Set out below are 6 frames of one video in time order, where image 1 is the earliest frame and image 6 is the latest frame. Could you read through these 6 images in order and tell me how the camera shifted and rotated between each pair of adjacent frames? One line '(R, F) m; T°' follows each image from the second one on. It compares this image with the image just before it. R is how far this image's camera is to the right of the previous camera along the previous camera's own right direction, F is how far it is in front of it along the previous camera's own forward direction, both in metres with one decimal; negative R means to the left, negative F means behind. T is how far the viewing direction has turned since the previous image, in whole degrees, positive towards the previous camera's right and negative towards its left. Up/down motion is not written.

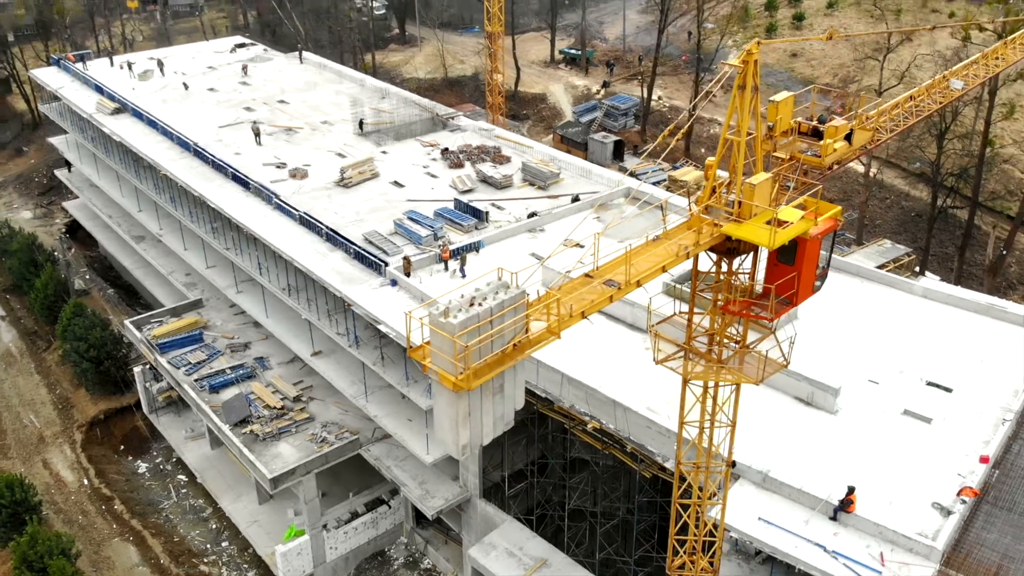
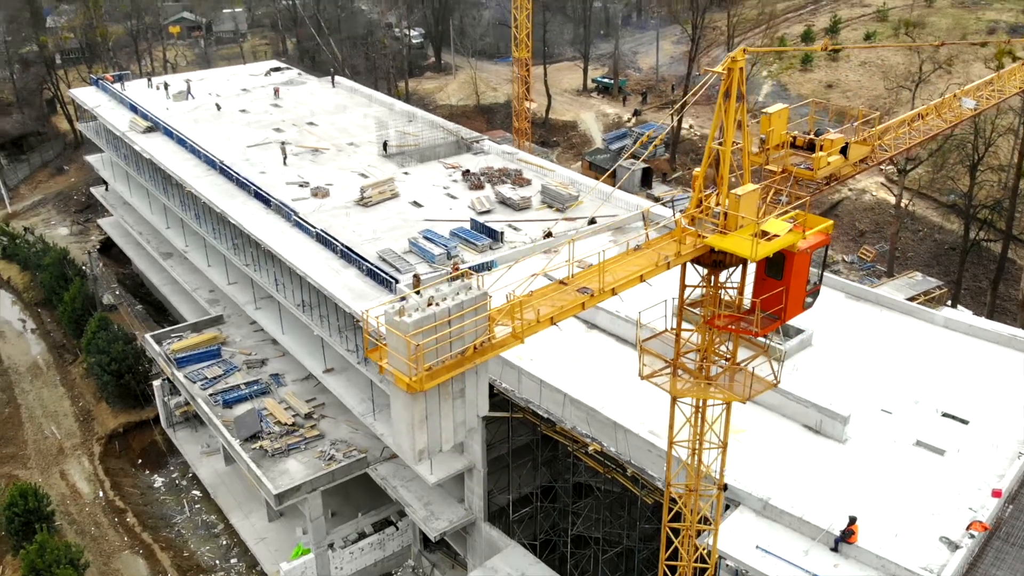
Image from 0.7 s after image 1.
(+1.0, +0.3) m; -3°
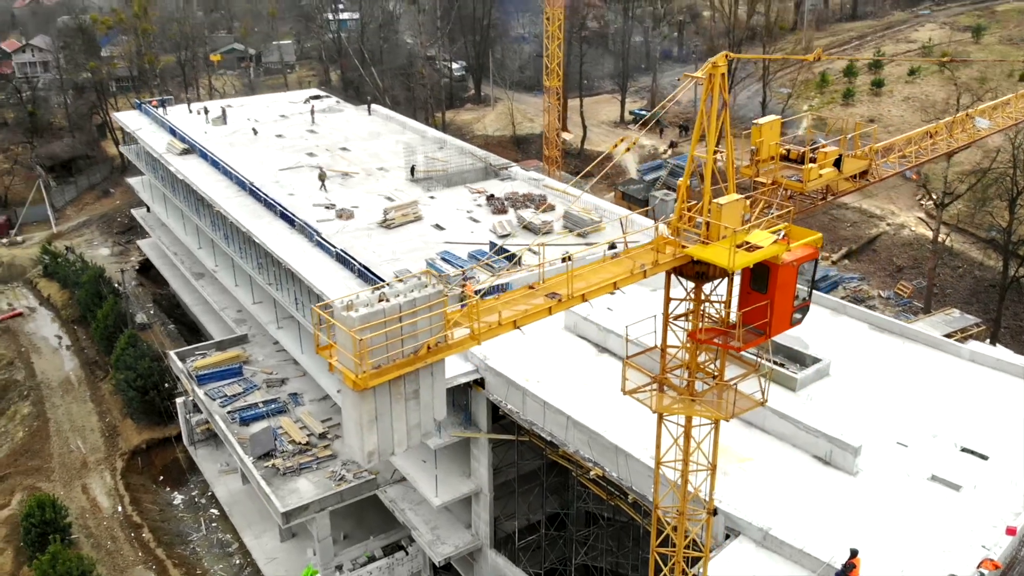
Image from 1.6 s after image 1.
(+1.1, +0.3) m; -3°
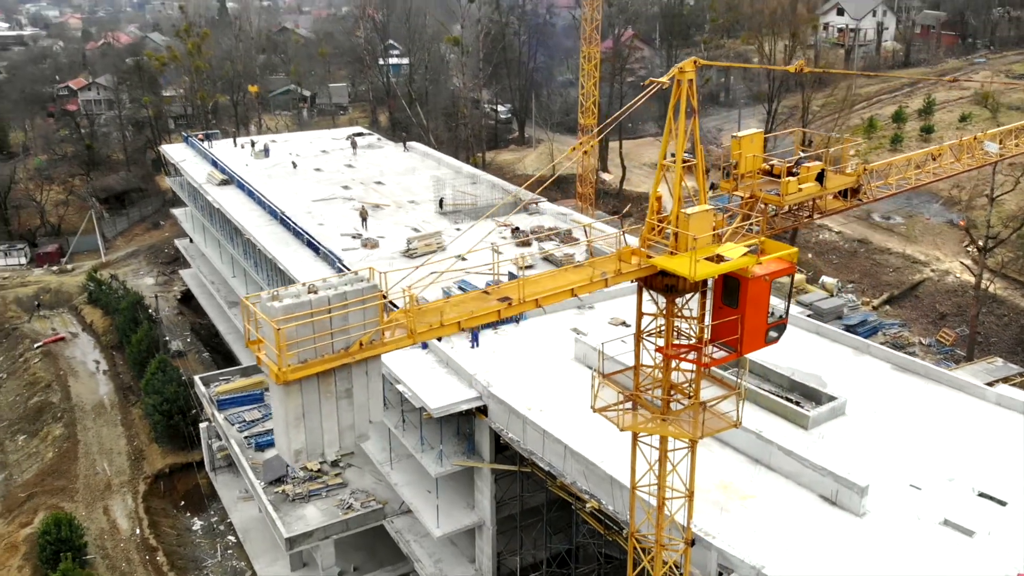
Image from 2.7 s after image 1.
(+1.4, +0.4) m; -4°
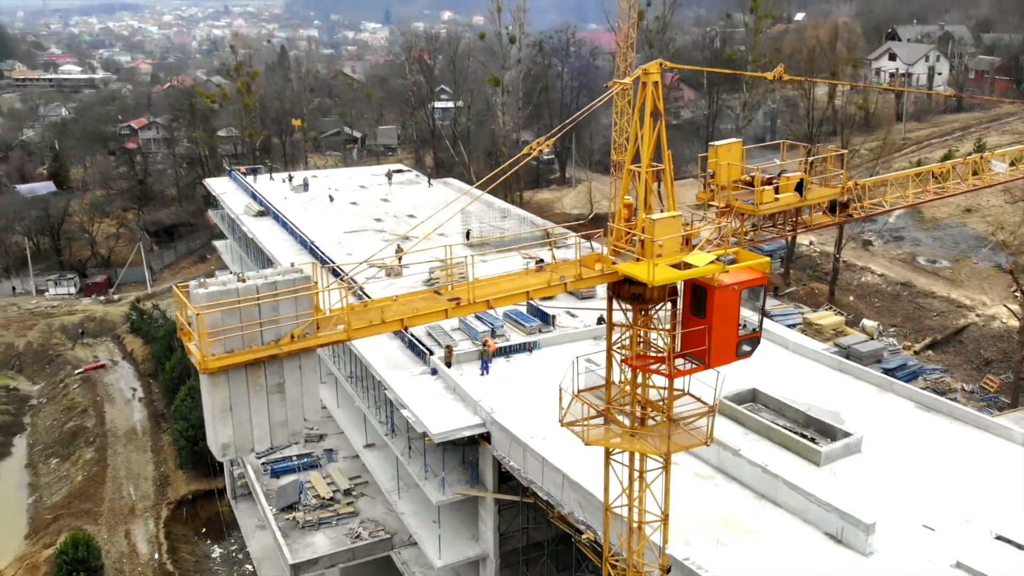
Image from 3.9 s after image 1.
(+1.4, +0.4) m; -3°
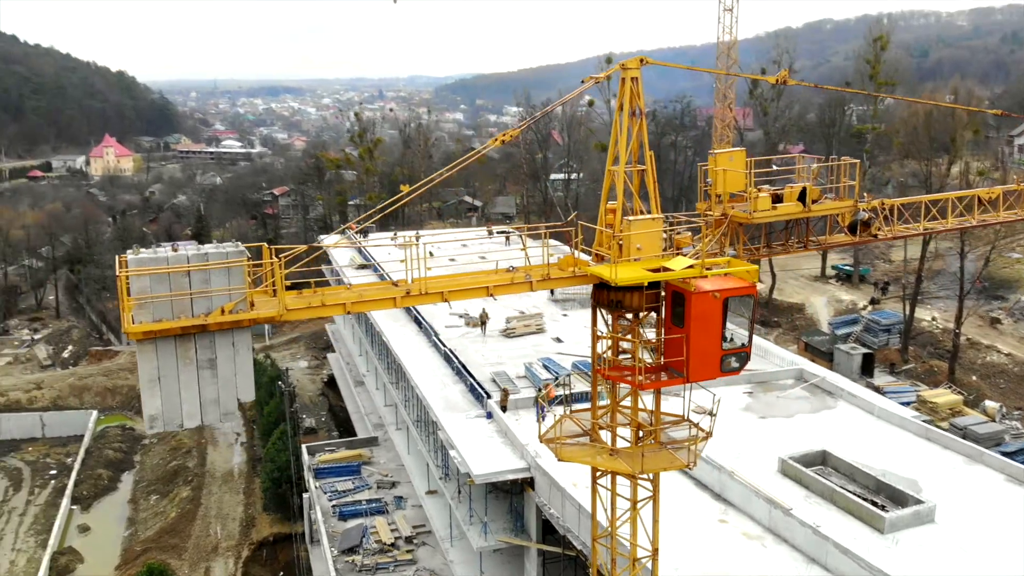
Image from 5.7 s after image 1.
(+2.3, +0.7) m; -8°
